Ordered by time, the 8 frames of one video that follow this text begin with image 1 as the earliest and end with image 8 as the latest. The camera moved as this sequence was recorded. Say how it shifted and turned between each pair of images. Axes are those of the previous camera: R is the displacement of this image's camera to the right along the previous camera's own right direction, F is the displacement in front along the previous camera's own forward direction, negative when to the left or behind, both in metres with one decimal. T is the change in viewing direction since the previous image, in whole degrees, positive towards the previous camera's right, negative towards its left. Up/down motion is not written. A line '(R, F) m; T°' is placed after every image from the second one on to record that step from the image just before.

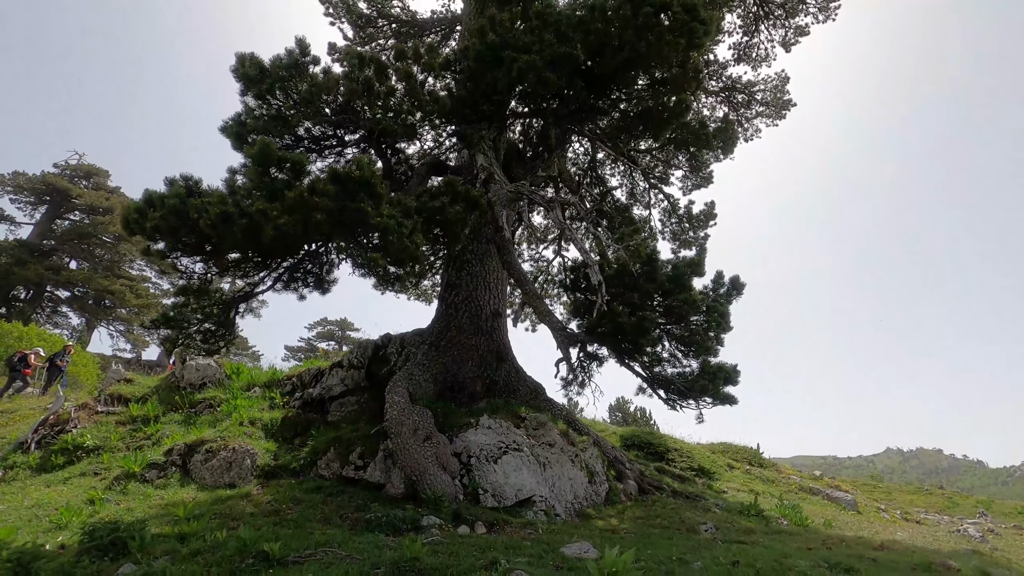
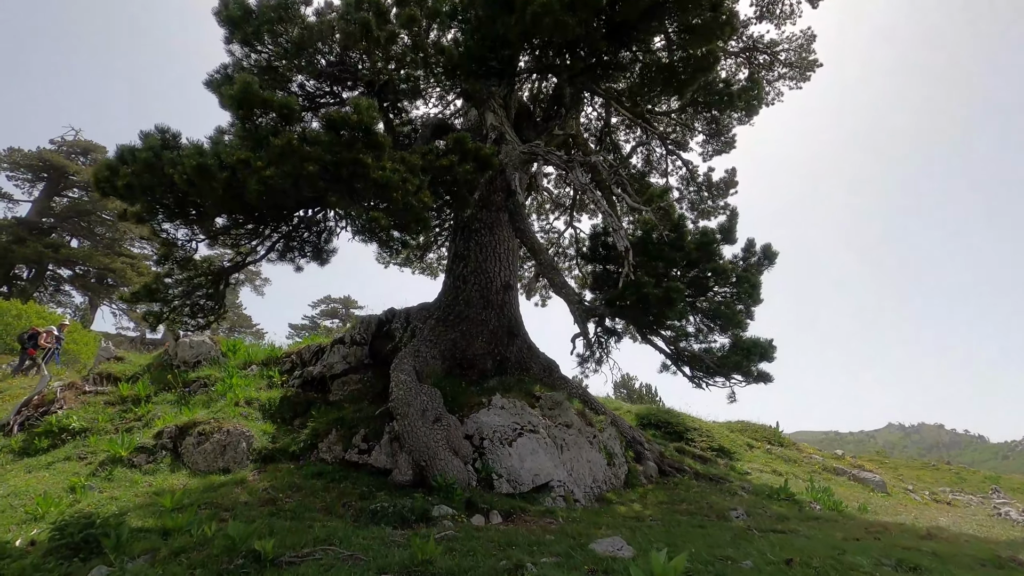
(-0.2, +0.8) m; 0°
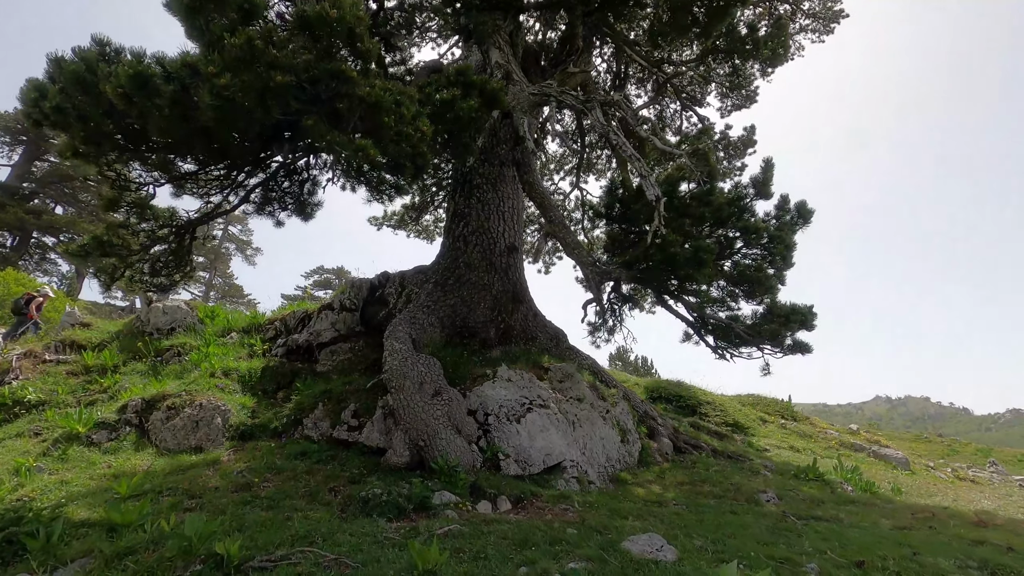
(-0.2, +1.0) m; +1°
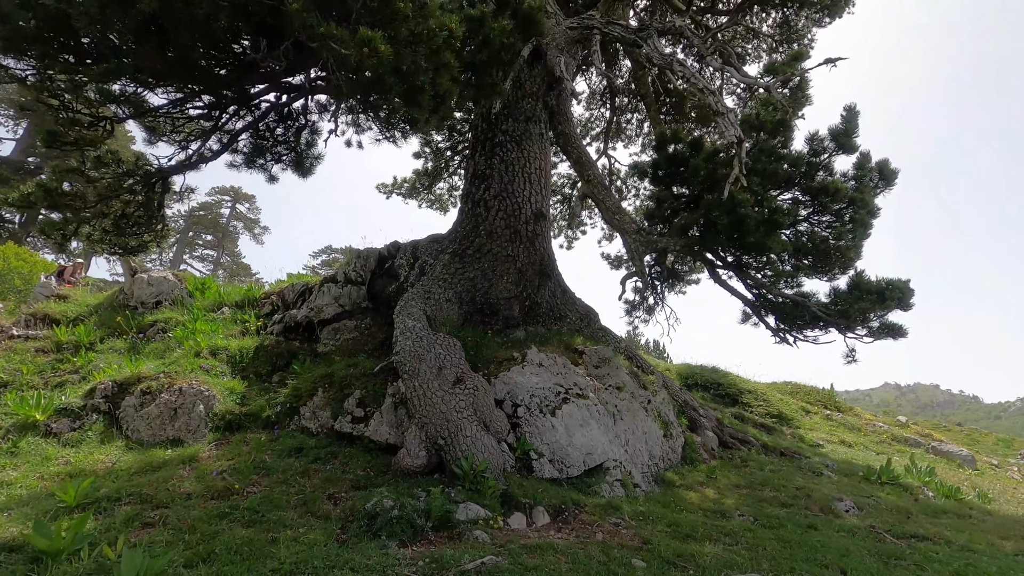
(-0.3, +1.2) m; -1°
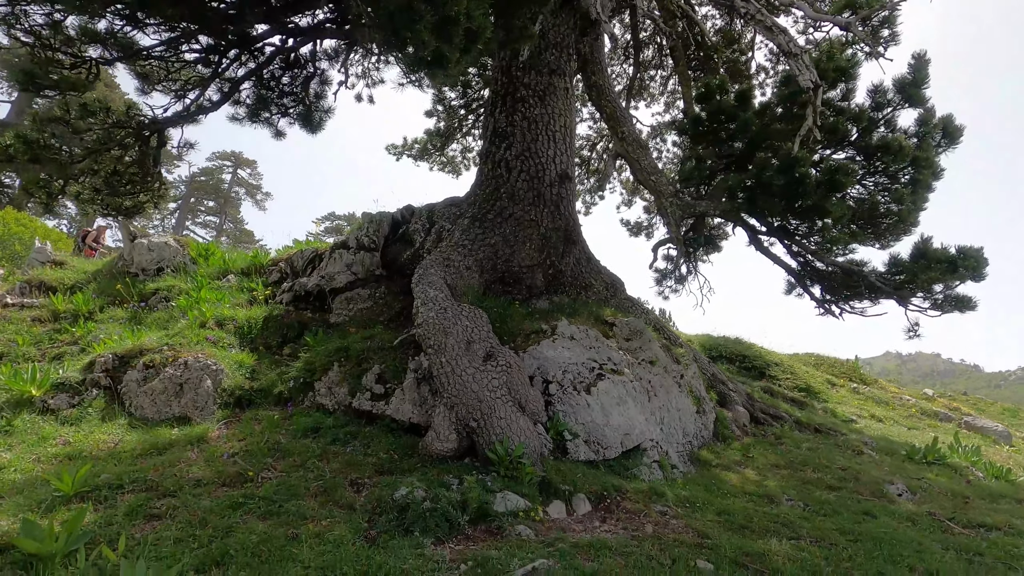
(-0.3, +0.5) m; 0°
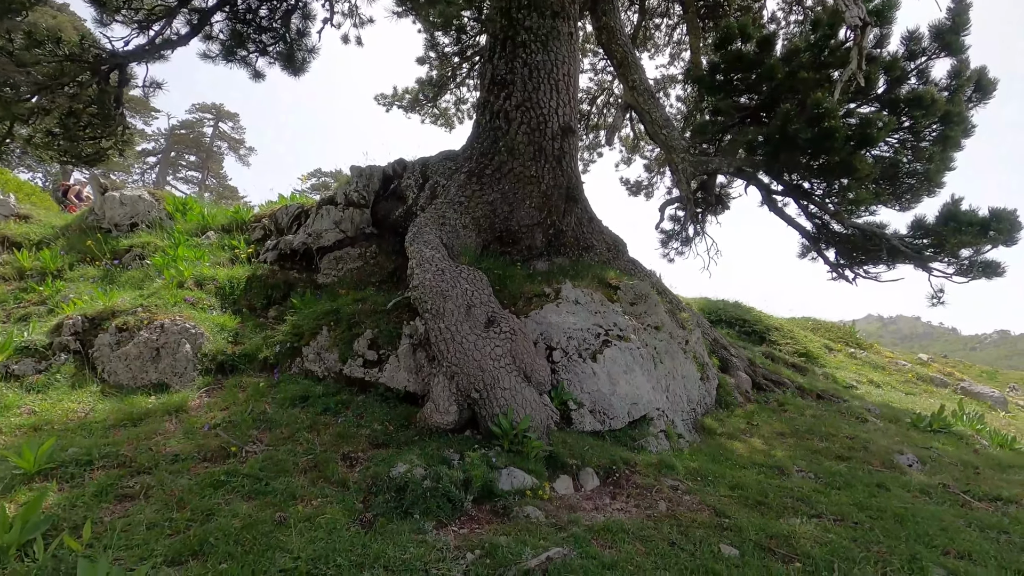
(-0.1, +0.4) m; +1°
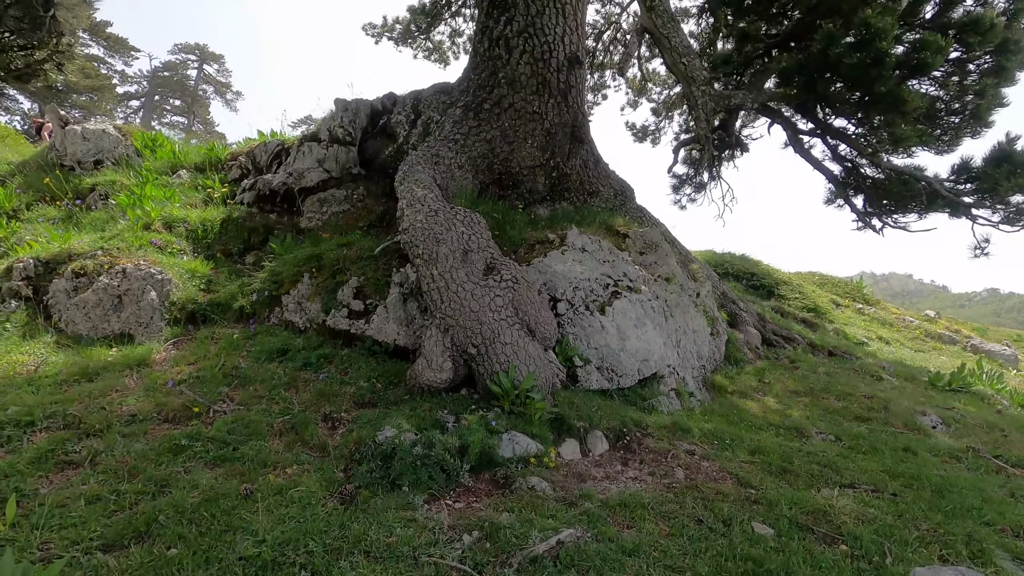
(-0.1, +0.5) m; +1°
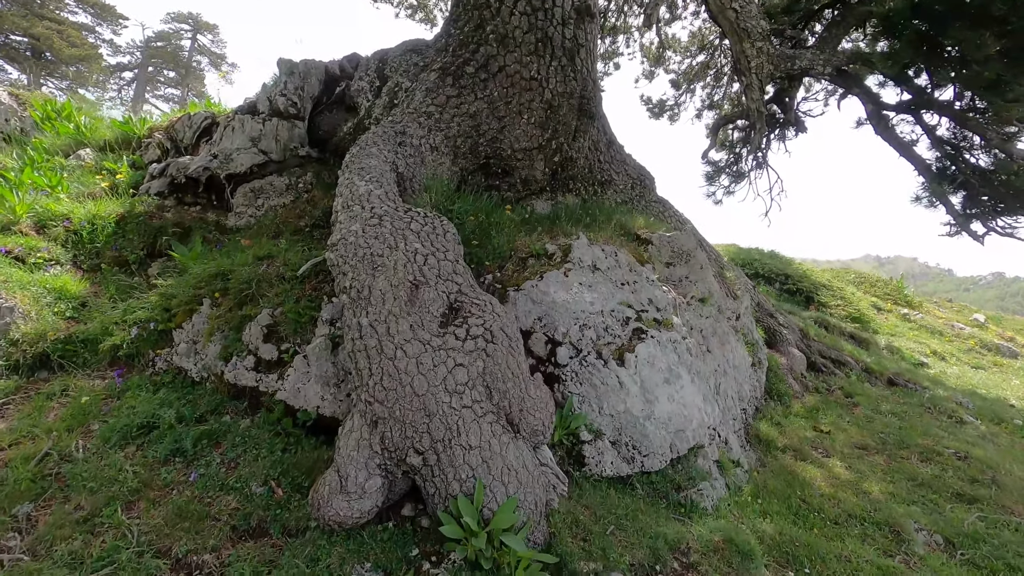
(+0.1, +1.5) m; 0°
